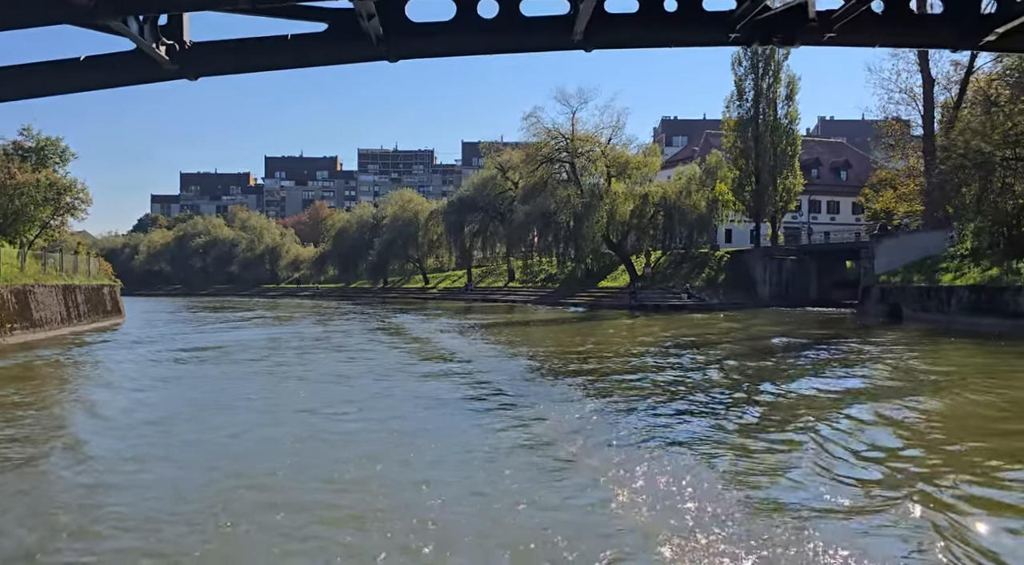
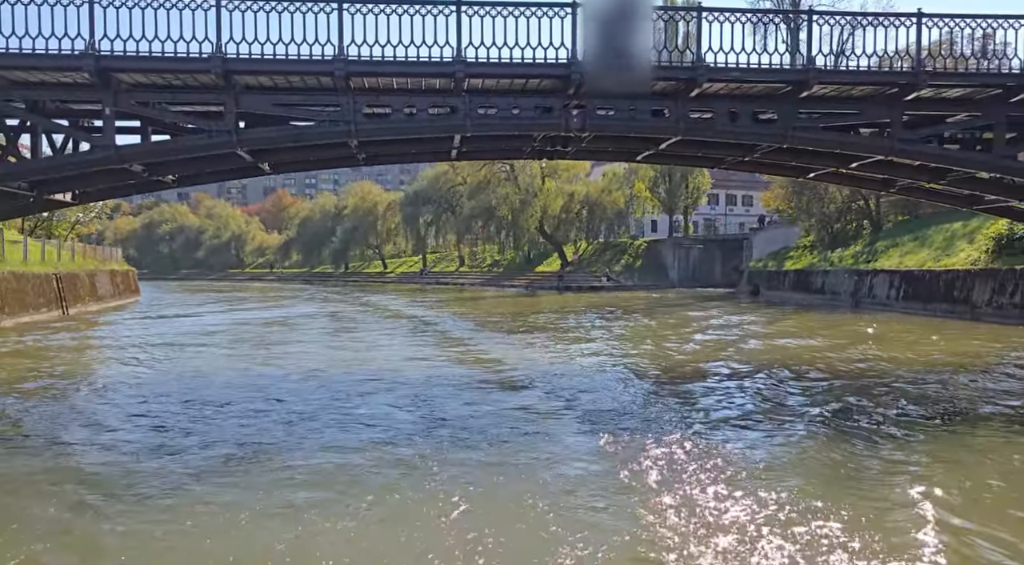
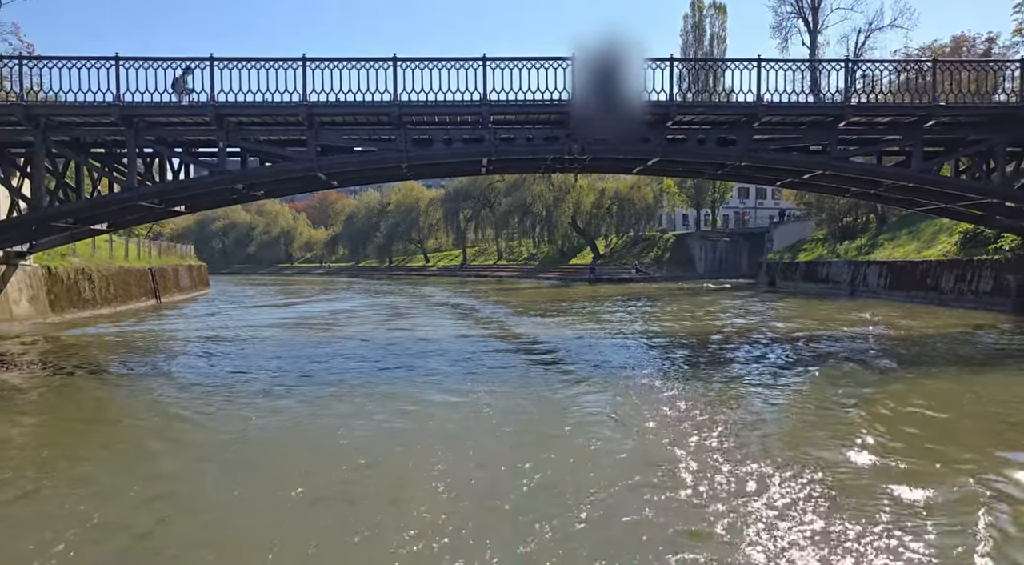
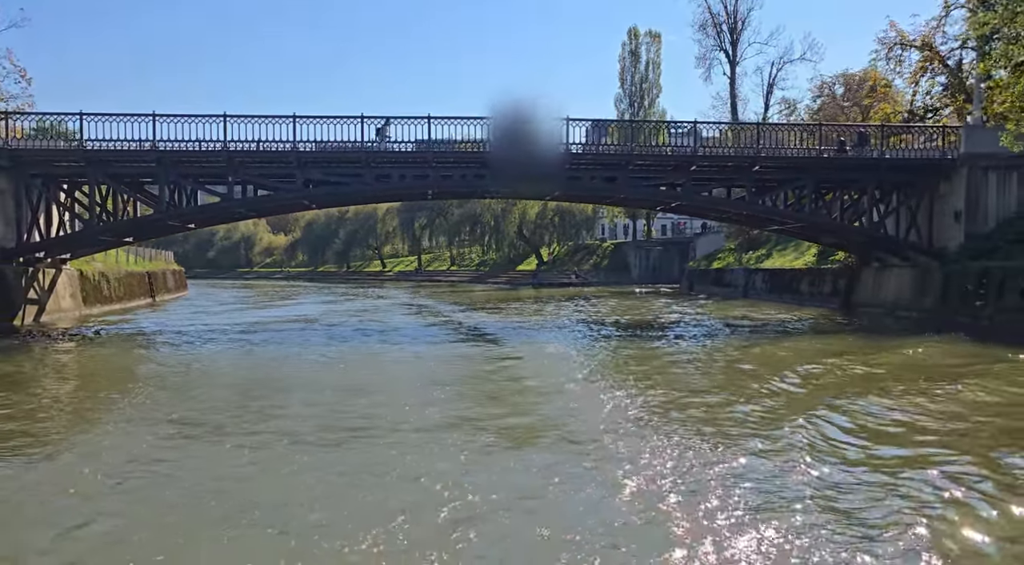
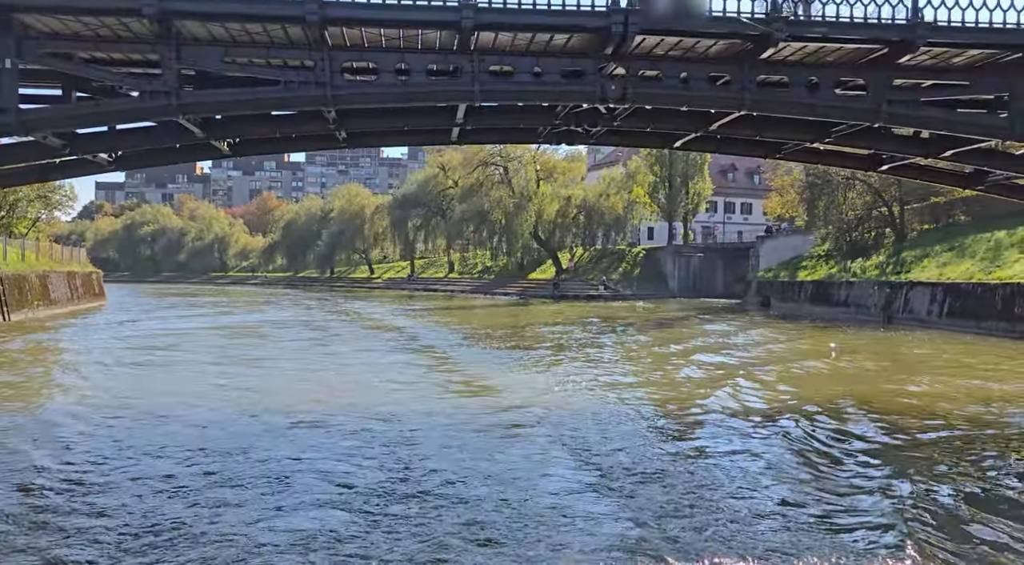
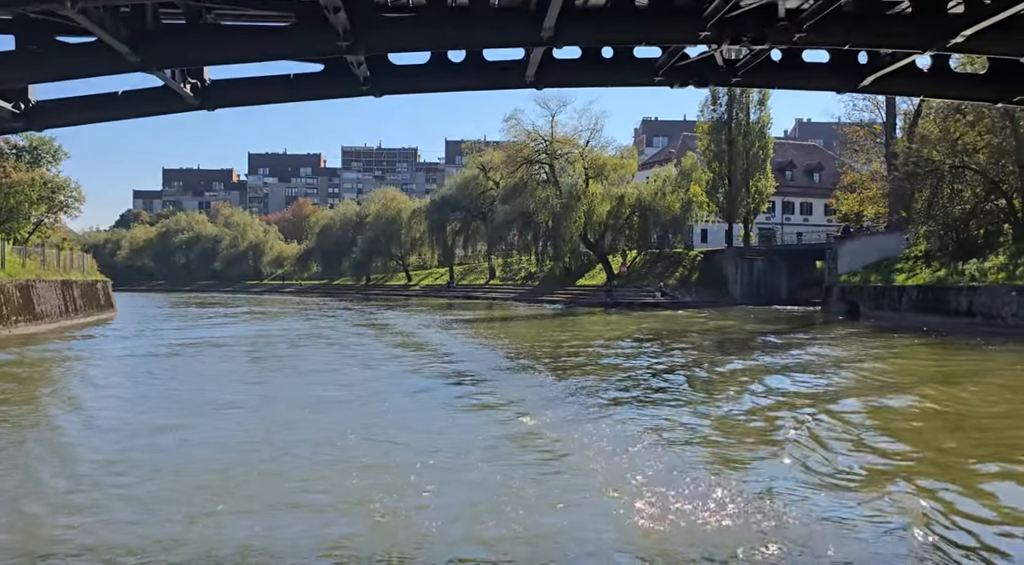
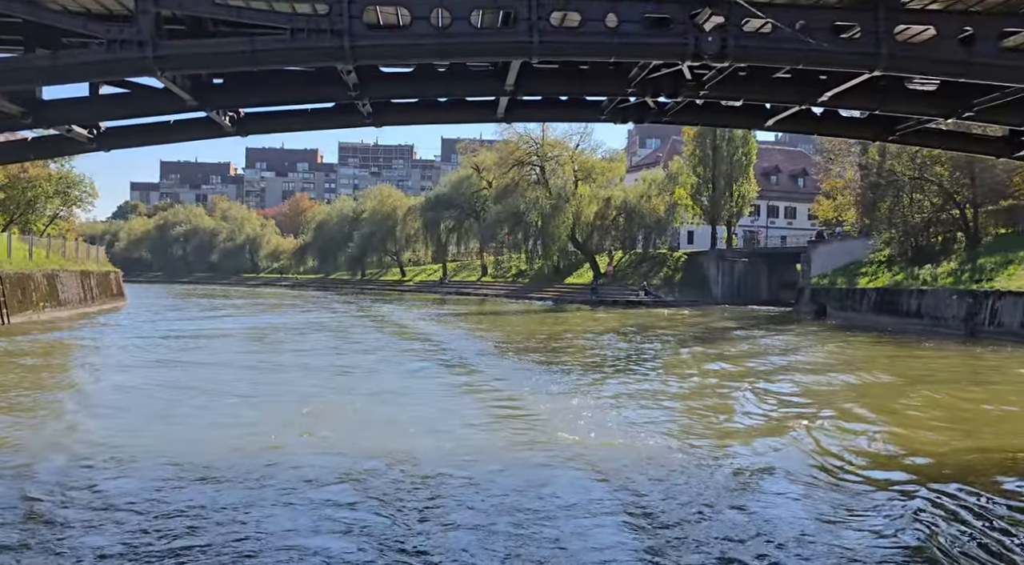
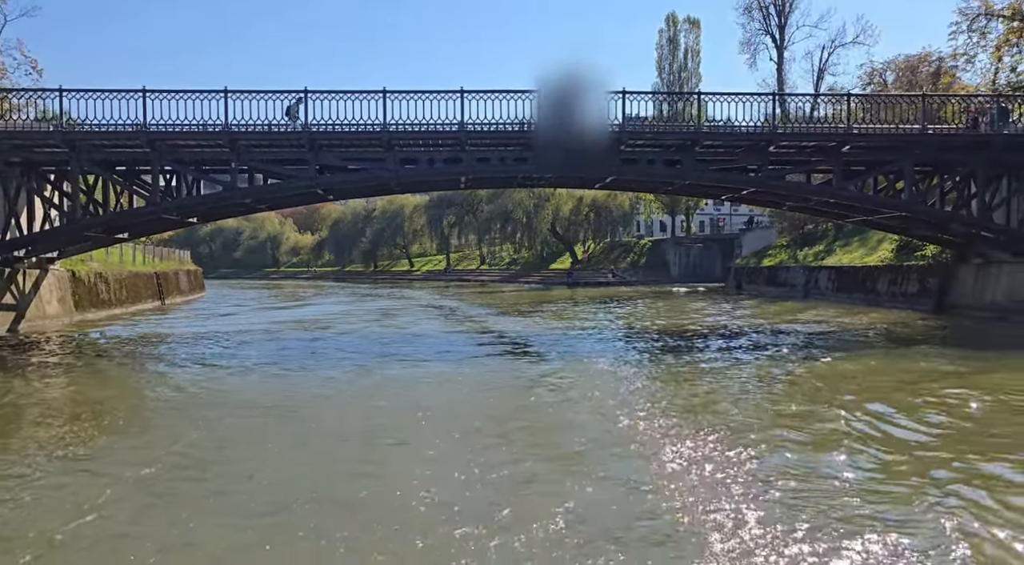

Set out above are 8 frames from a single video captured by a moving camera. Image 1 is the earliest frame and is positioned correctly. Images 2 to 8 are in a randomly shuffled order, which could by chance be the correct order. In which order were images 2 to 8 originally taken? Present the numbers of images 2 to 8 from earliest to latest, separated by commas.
6, 7, 5, 2, 3, 8, 4
